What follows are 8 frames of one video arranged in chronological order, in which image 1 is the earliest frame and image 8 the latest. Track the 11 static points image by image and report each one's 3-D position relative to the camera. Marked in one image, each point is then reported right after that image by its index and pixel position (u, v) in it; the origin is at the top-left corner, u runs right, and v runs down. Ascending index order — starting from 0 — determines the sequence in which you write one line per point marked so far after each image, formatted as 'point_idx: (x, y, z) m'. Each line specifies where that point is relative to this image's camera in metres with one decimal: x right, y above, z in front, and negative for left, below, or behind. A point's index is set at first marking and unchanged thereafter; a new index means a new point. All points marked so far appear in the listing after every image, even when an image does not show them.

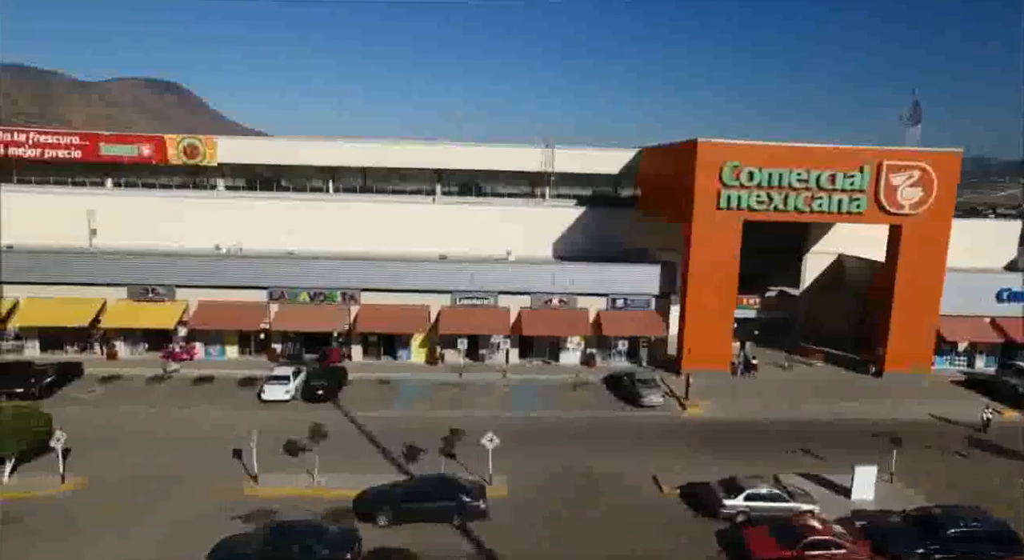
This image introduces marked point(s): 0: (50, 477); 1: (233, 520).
0: (-14.0, -6.0, +18.7) m
1: (-7.6, -6.6, +16.7) m
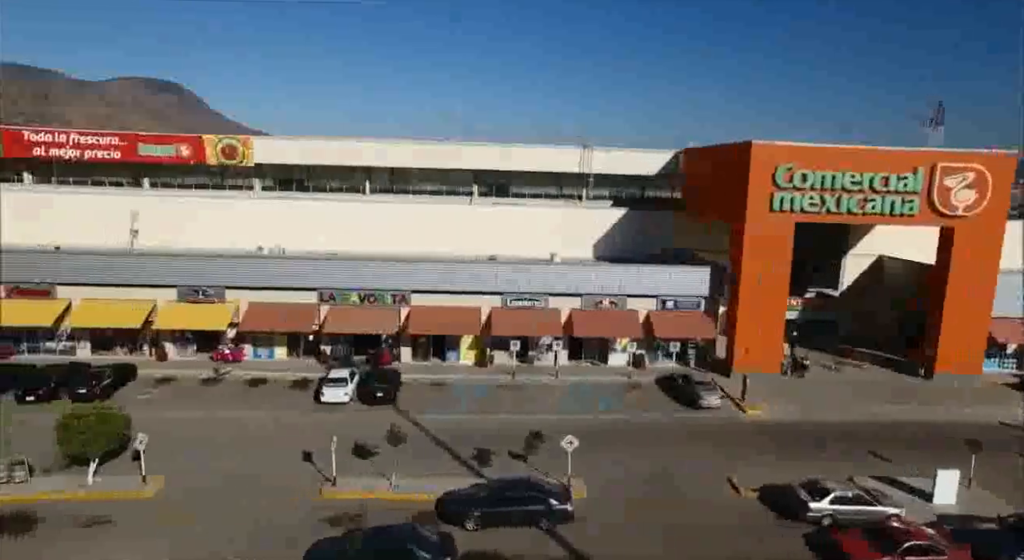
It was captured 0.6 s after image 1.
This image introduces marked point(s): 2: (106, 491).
0: (-11.6, -6.1, +18.7) m
1: (-5.2, -6.7, +16.7) m
2: (-11.8, -6.2, +18.0) m
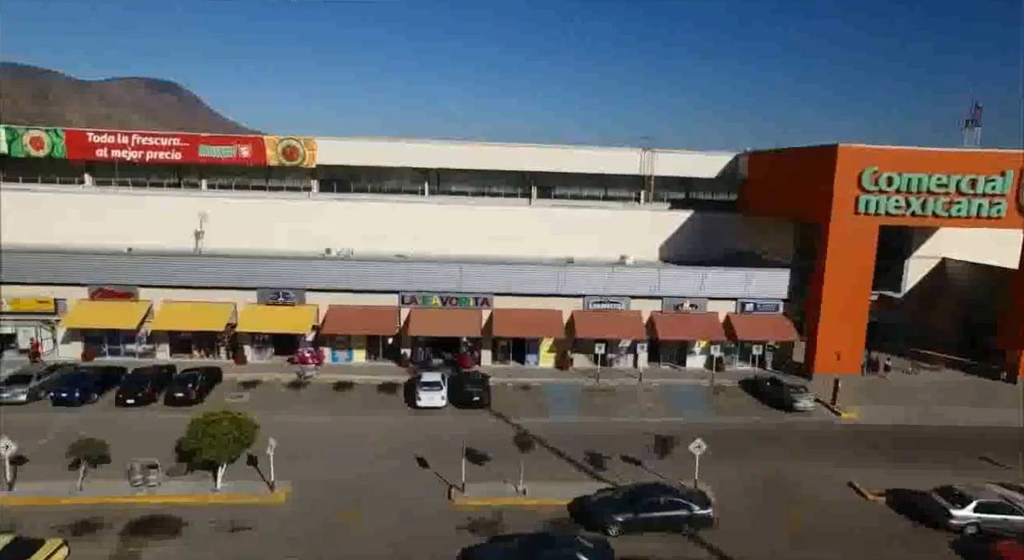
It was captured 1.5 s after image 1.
0: (-7.7, -6.2, +18.6) m
1: (-1.4, -6.8, +16.6) m
2: (-8.0, -6.3, +17.8) m
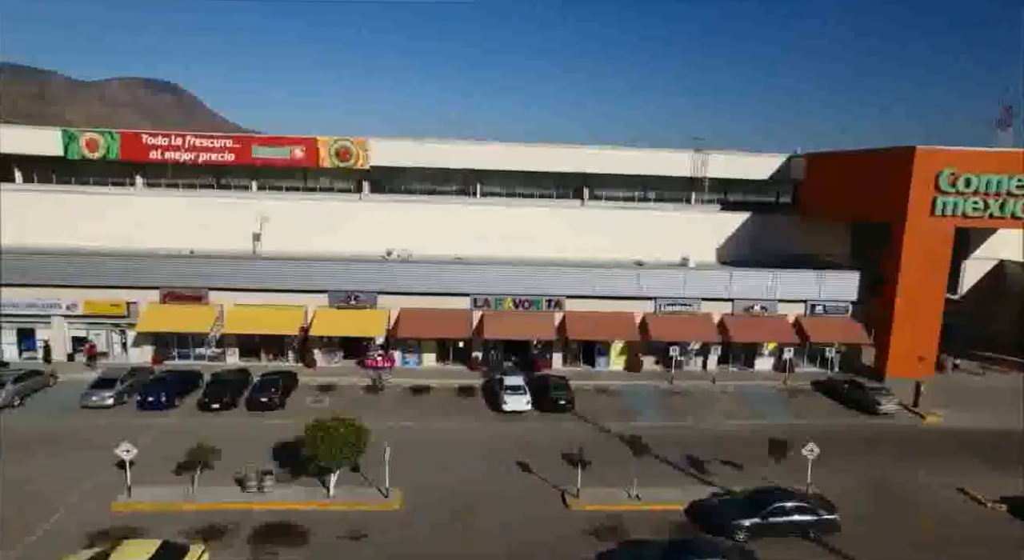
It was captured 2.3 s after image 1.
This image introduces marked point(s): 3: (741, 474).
0: (-4.3, -6.3, +18.4) m
1: (+2.0, -6.9, +16.5) m
2: (-4.6, -6.4, +17.7) m
3: (+7.5, -6.3, +20.0) m
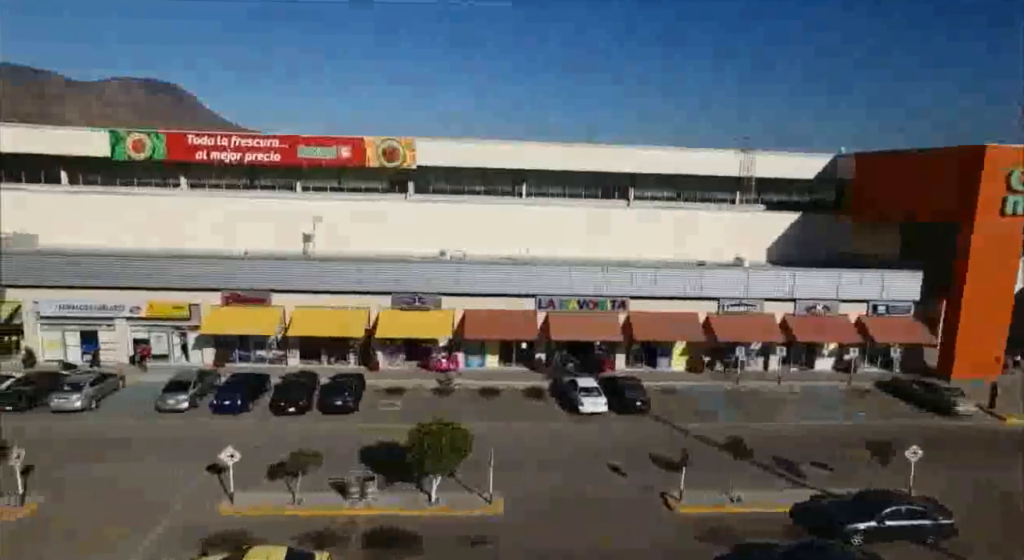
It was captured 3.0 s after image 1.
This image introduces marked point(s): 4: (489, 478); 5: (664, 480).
0: (-1.3, -6.4, +18.2) m
1: (+5.0, -6.9, +16.3) m
2: (-1.6, -6.5, +17.5) m
3: (+10.5, -6.3, +19.8) m
4: (-0.7, -6.2, +19.4) m
5: (+4.9, -6.4, +19.6) m
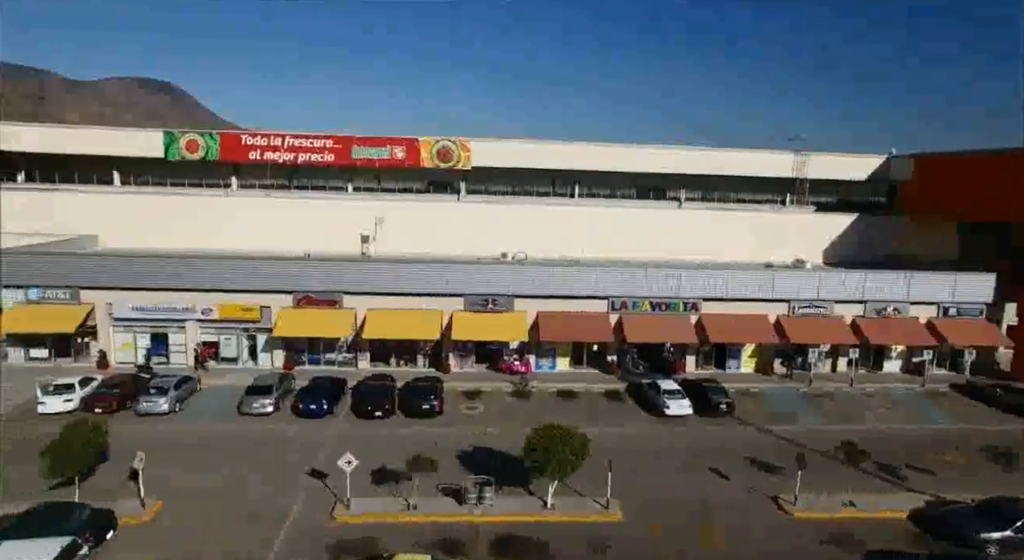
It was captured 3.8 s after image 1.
0: (+2.0, -6.5, +18.1) m
1: (+8.4, -7.0, +16.1) m
2: (+1.7, -6.6, +17.3) m
3: (+13.8, -6.4, +19.6) m
4: (+2.6, -6.3, +19.2) m
5: (+8.2, -6.5, +19.4) m
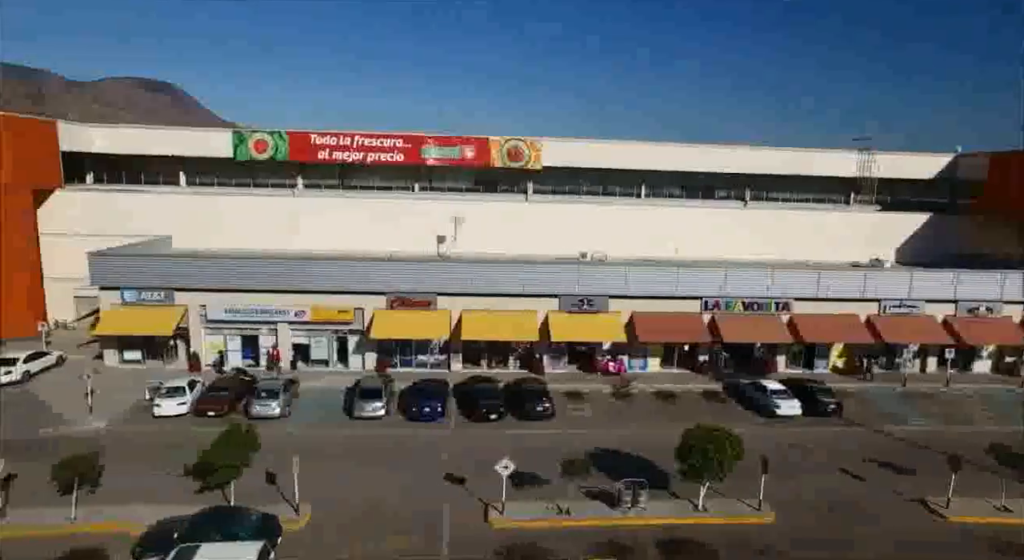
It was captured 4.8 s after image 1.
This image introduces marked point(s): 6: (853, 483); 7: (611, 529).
0: (+6.3, -6.5, +17.9) m
1: (+12.6, -7.0, +15.9) m
2: (+6.0, -6.6, +17.1) m
3: (+18.1, -6.4, +19.4) m
4: (+6.9, -6.4, +19.0) m
5: (+12.5, -6.5, +19.2) m
6: (+10.8, -6.4, +19.4) m
7: (+2.7, -6.7, +16.4) m
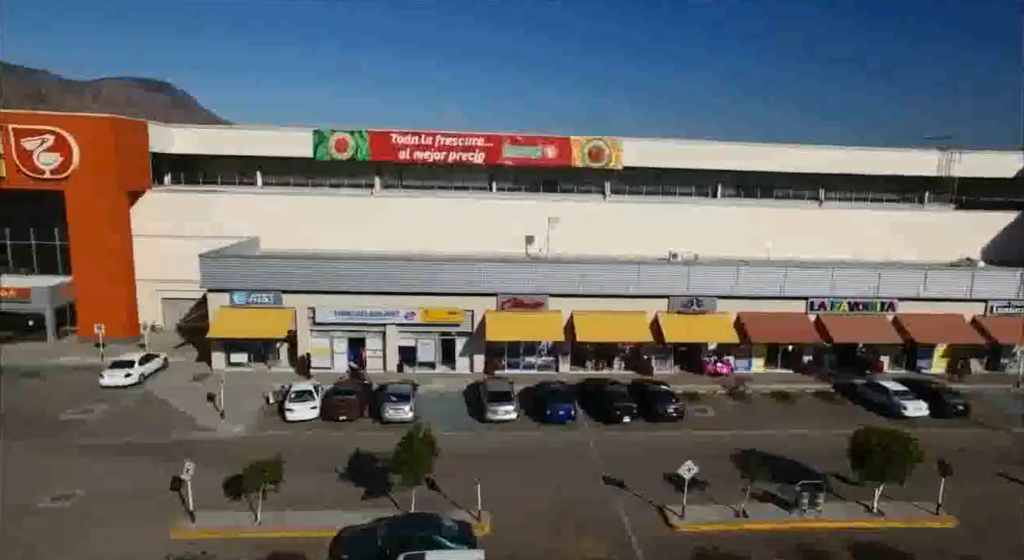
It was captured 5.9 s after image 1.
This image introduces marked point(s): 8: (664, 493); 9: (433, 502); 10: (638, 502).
0: (+11.2, -6.5, +17.6) m
1: (+17.5, -7.0, +15.6) m
2: (+10.9, -6.6, +16.9) m
3: (+23.0, -6.4, +19.1) m
4: (+11.8, -6.4, +18.7) m
5: (+17.4, -6.5, +18.9) m
6: (+15.7, -6.4, +19.1) m
7: (+7.6, -6.7, +16.2) m
8: (+4.5, -6.3, +18.0) m
9: (-2.2, -6.2, +17.2) m
10: (+3.6, -6.4, +17.6) m
